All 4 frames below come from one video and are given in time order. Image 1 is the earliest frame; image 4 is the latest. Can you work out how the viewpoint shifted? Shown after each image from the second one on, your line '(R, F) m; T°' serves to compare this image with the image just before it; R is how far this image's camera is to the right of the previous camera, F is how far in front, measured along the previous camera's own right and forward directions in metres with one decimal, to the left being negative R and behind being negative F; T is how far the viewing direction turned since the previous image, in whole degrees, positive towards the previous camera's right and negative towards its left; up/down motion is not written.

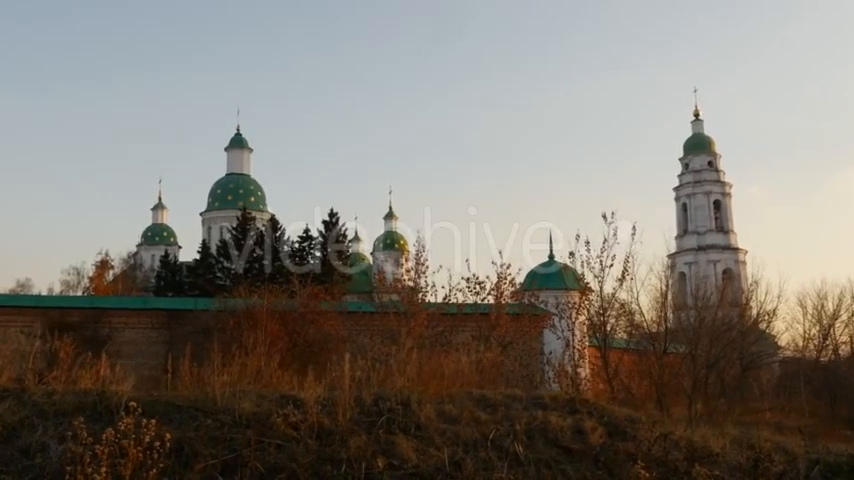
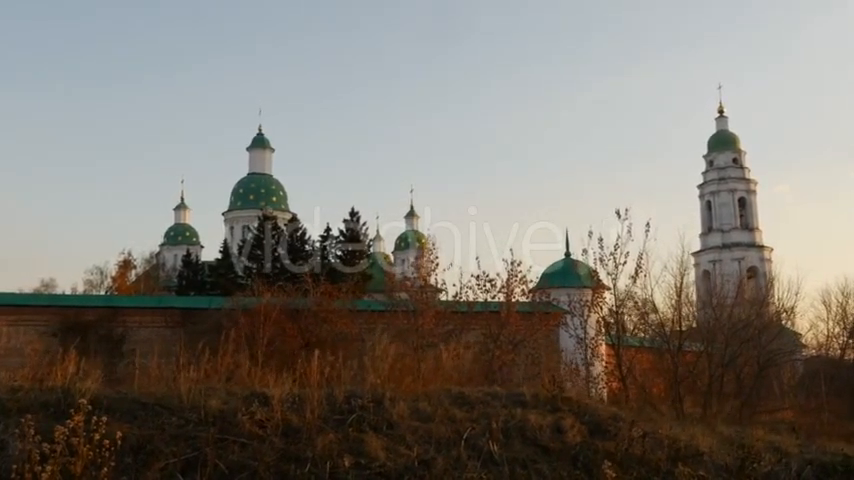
(+0.3, +0.1) m; -2°
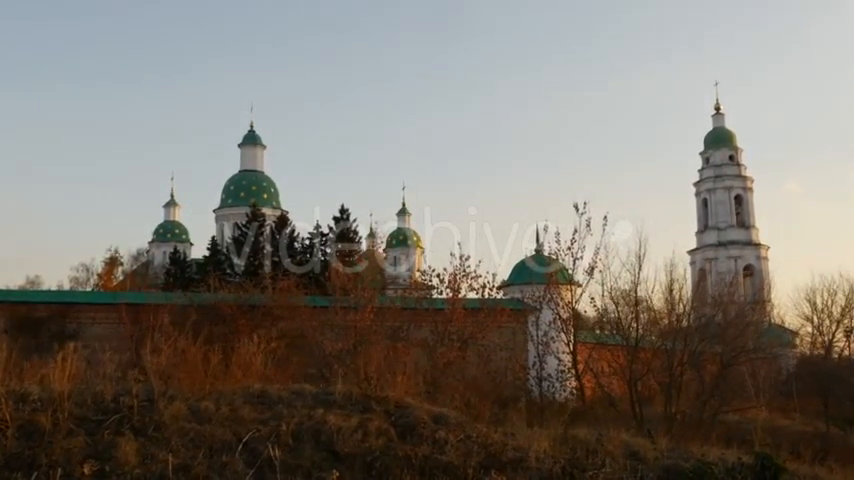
(+1.2, +0.5) m; 0°
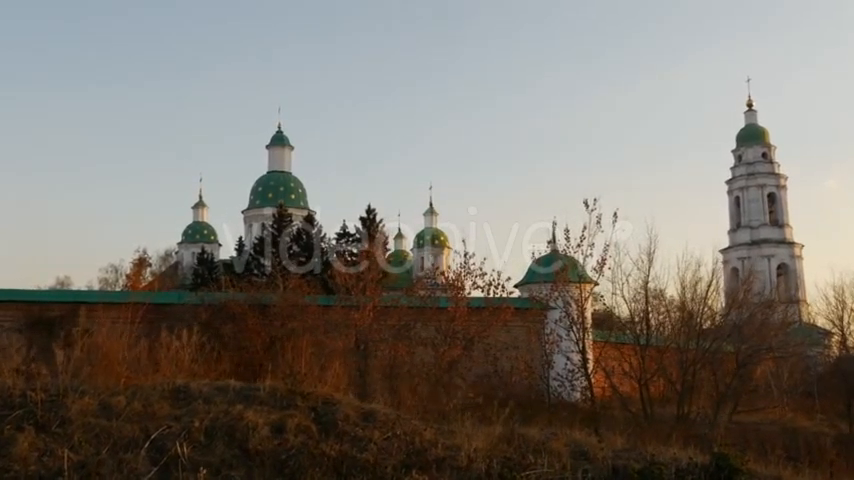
(+0.6, +0.2) m; -2°
